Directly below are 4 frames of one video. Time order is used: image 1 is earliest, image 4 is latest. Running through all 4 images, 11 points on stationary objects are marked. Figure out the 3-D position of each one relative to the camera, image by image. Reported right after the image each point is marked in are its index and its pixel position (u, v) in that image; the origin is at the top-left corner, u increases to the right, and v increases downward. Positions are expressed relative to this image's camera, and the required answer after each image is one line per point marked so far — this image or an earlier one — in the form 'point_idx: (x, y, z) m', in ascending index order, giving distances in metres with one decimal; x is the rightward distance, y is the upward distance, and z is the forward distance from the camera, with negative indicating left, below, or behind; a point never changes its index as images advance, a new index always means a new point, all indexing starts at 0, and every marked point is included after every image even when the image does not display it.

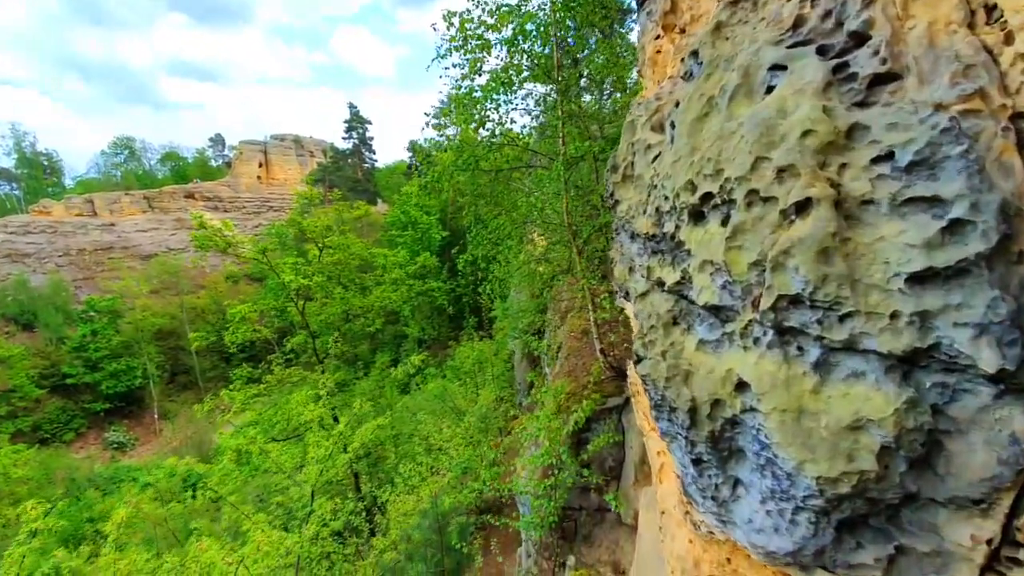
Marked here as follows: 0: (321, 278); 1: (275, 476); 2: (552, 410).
0: (-5.9, +0.3, +15.3) m
1: (-5.3, -4.1, +10.8) m
2: (+0.6, -1.6, +6.4) m
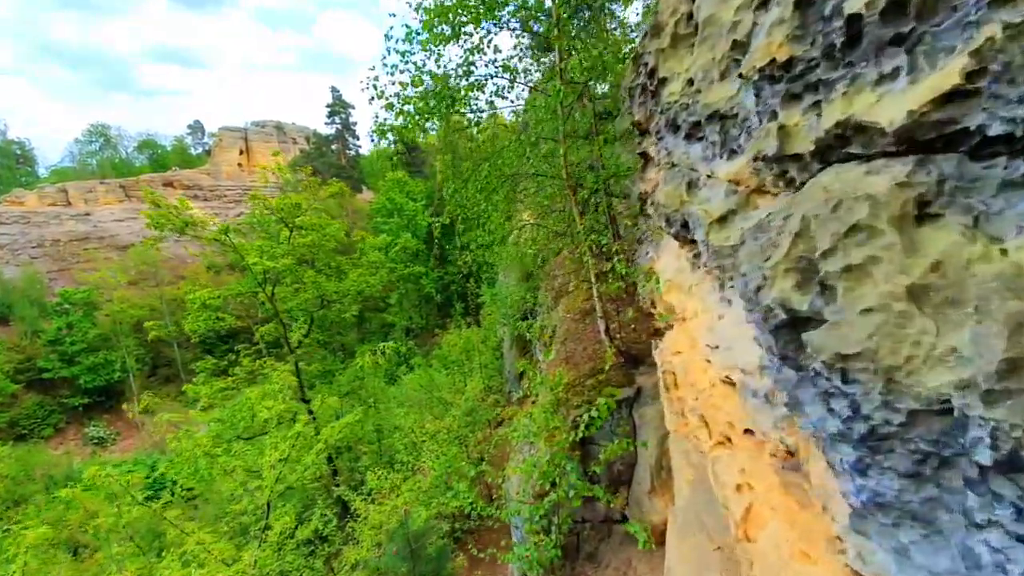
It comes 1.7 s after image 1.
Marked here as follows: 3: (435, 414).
0: (-6.3, +0.8, +14.1) m
1: (-5.5, -3.8, +9.6) m
2: (+0.4, -1.2, +5.3) m
3: (-1.8, -3.0, +11.7) m
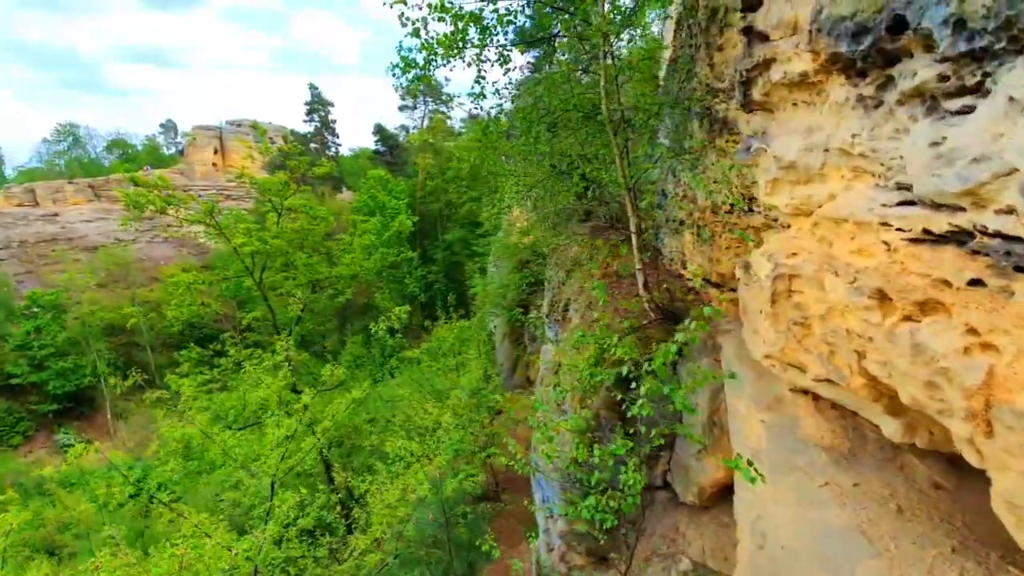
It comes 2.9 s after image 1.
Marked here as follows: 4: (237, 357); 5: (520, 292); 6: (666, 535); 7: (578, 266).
0: (-6.3, +1.2, +13.5) m
1: (-5.3, -3.3, +9.1) m
2: (+0.8, -0.8, +5.0) m
3: (-1.7, -2.6, +11.3) m
4: (-6.4, -1.6, +11.4) m
5: (+0.3, -0.1, +14.6) m
6: (+1.4, -2.3, +4.5) m
7: (+1.1, +0.4, +8.0) m
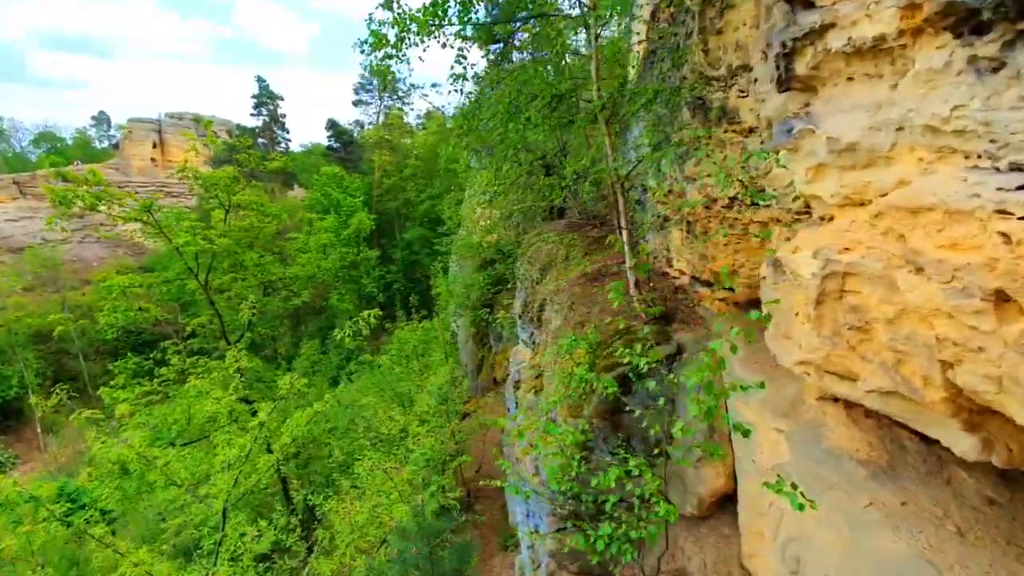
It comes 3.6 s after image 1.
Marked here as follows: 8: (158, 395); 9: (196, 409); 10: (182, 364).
0: (-7.2, +1.1, +12.5) m
1: (-5.8, -3.4, +8.2) m
2: (+0.6, -0.8, +4.7) m
3: (-2.4, -2.6, +10.7) m
4: (-7.1, -1.7, +10.4) m
5: (-0.7, -0.1, +14.2) m
6: (+1.3, -2.3, +4.3) m
7: (+0.7, +0.4, +7.7) m
8: (-7.8, -2.3, +10.9) m
9: (-6.0, -2.3, +9.2) m
10: (-7.1, -1.6, +10.6) m
